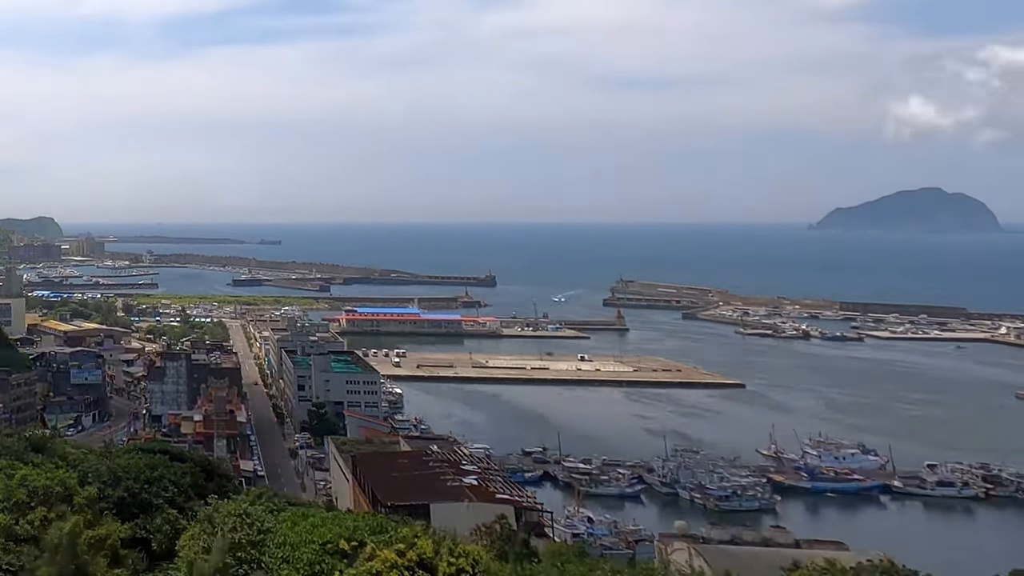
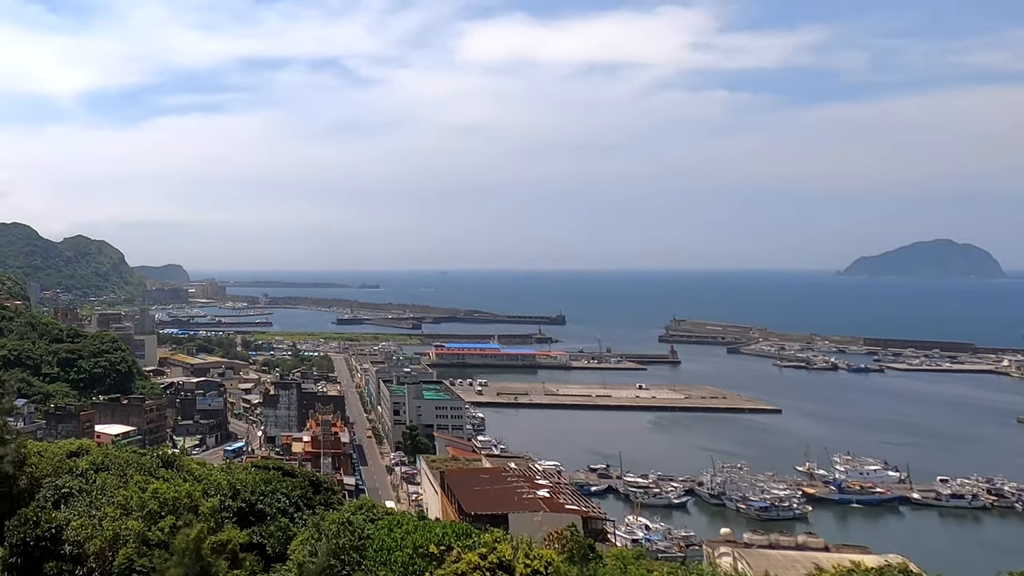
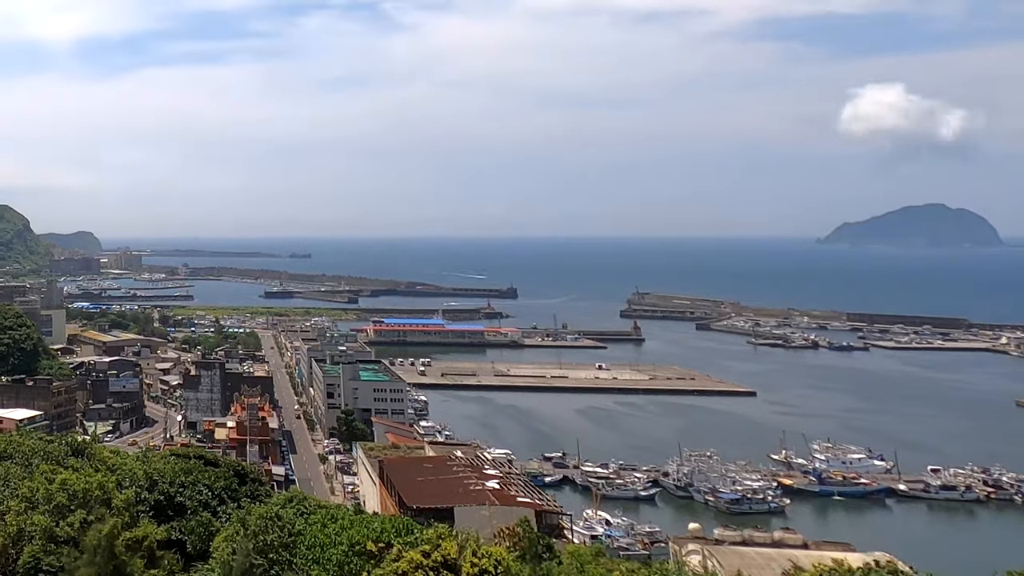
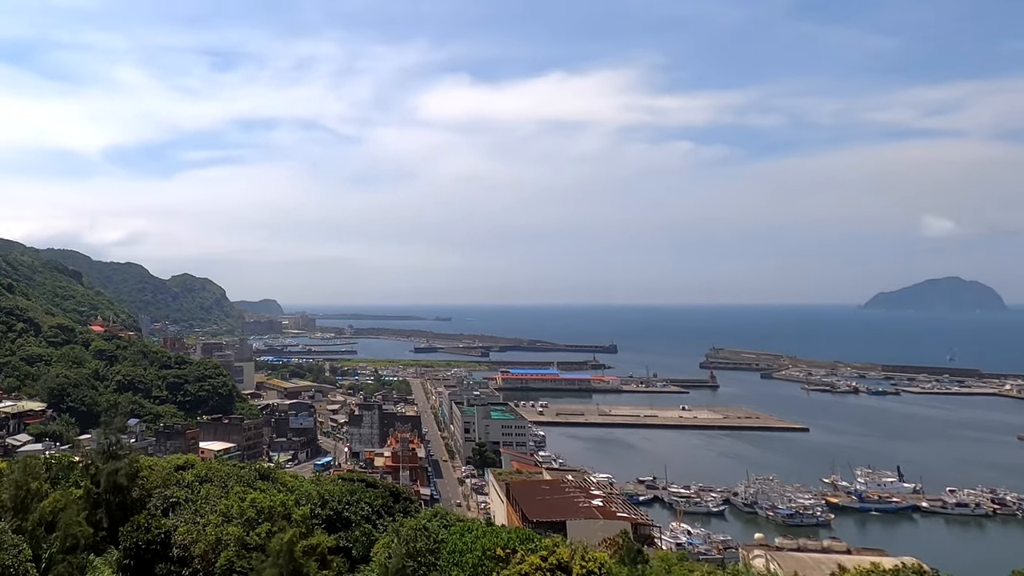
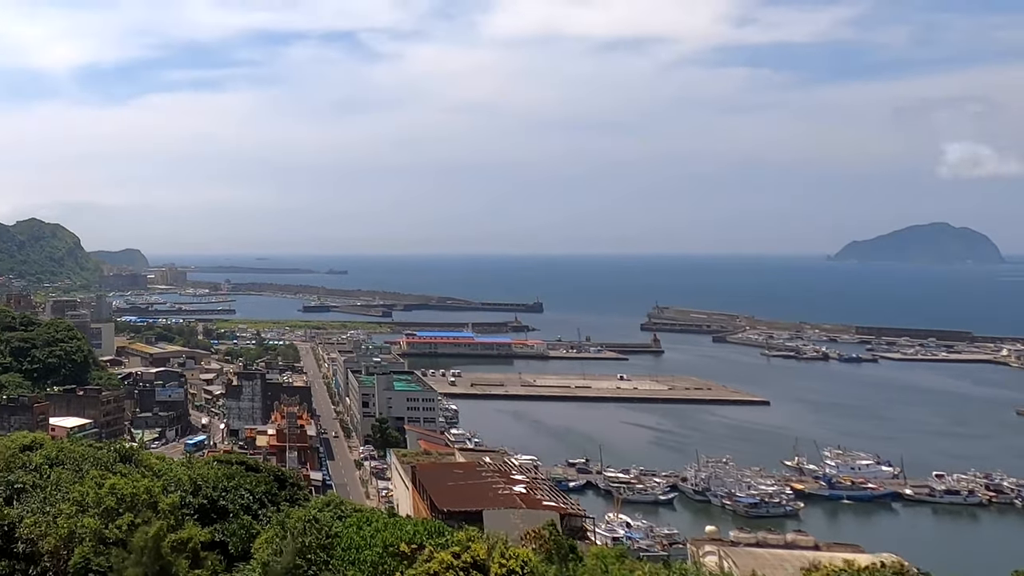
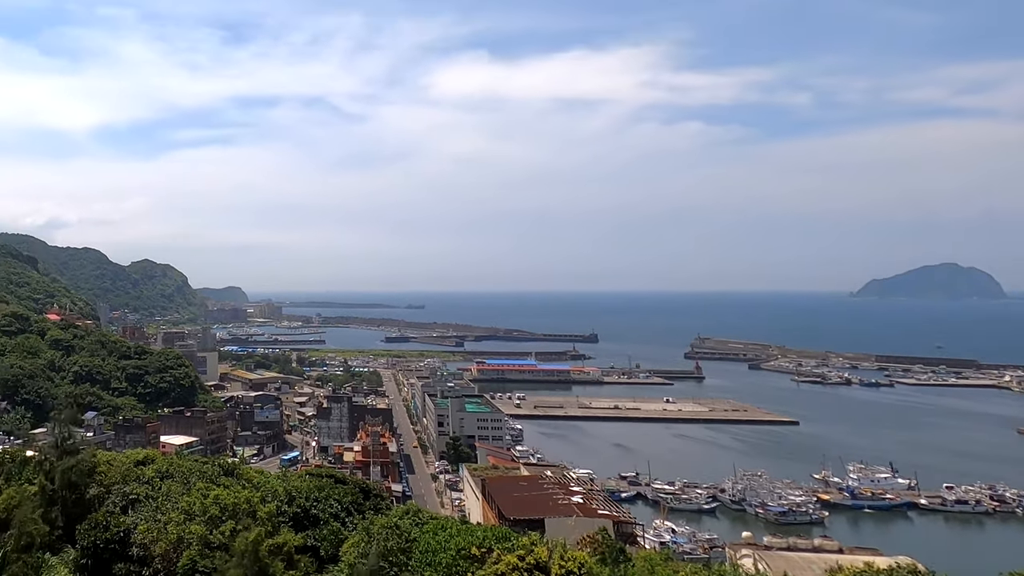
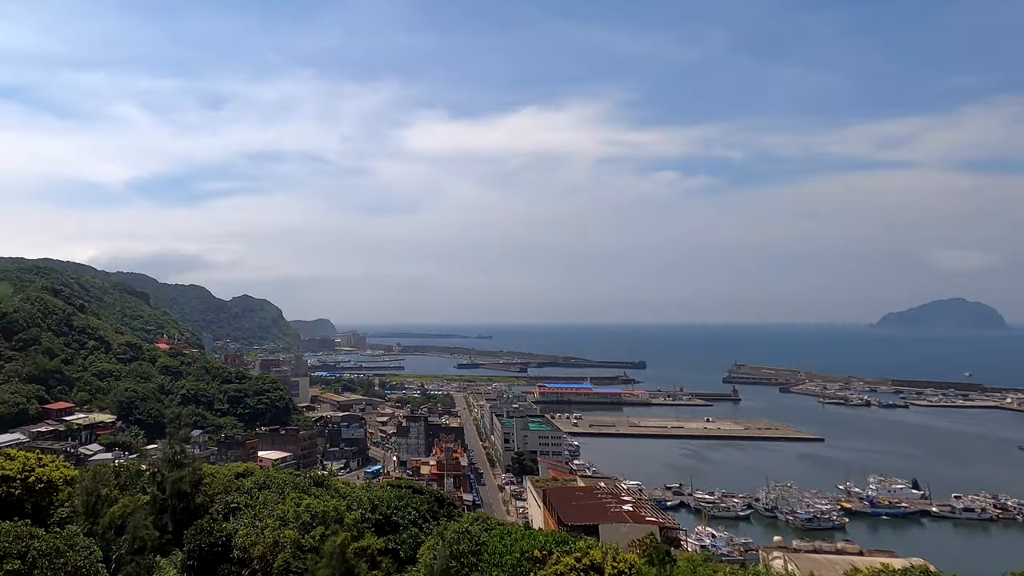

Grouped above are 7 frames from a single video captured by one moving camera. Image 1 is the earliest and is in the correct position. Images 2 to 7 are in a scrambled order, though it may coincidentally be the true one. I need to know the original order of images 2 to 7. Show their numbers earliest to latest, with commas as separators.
3, 5, 2, 6, 4, 7
